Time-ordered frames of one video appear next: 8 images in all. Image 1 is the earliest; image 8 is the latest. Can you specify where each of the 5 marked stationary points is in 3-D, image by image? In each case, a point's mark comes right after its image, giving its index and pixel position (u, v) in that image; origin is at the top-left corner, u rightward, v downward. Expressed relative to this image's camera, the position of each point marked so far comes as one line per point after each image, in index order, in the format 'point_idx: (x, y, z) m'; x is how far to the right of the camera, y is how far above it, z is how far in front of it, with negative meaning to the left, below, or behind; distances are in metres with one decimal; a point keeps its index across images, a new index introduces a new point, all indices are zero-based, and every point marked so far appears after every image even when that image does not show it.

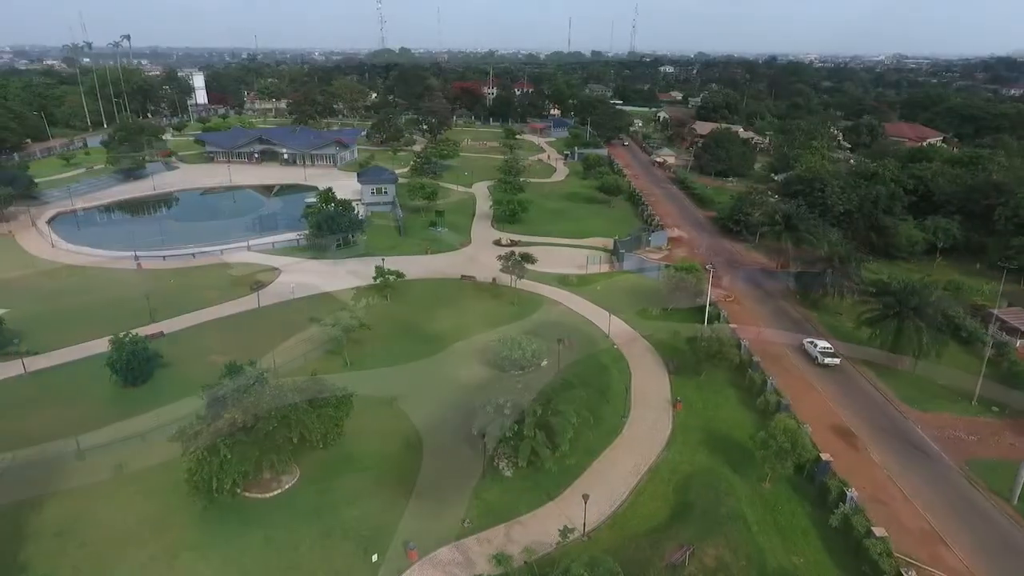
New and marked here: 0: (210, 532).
0: (-7.8, -6.3, +18.0) m
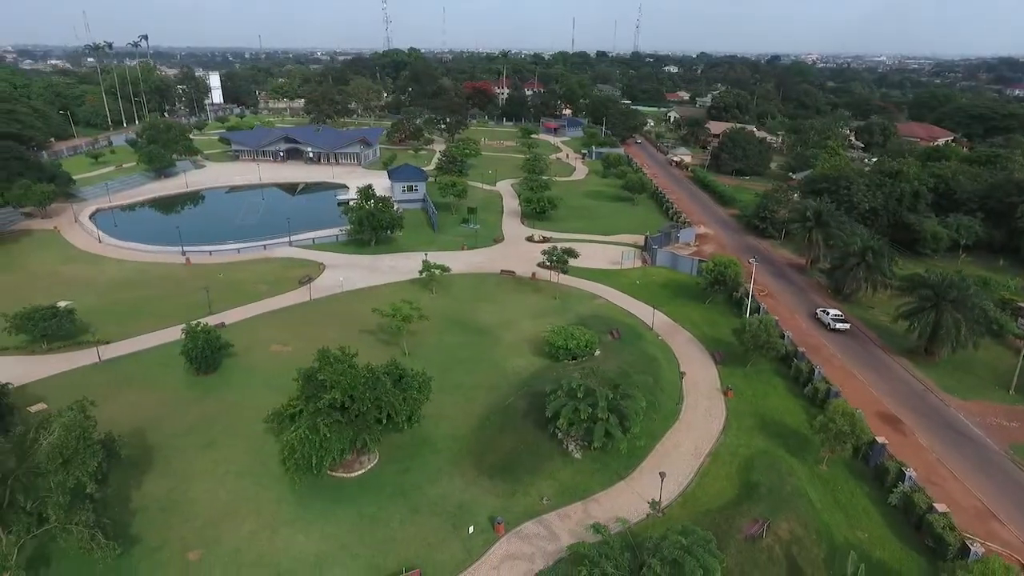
0: (-5.6, -6.0, +19.0) m
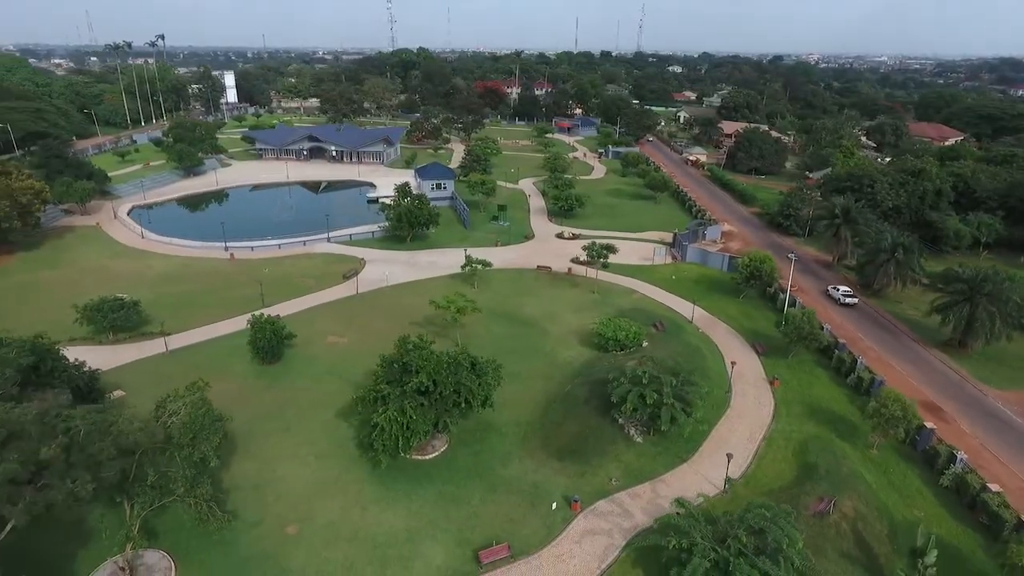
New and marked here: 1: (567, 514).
0: (-3.6, -5.7, +19.9) m
1: (+1.5, -6.1, +19.0) m
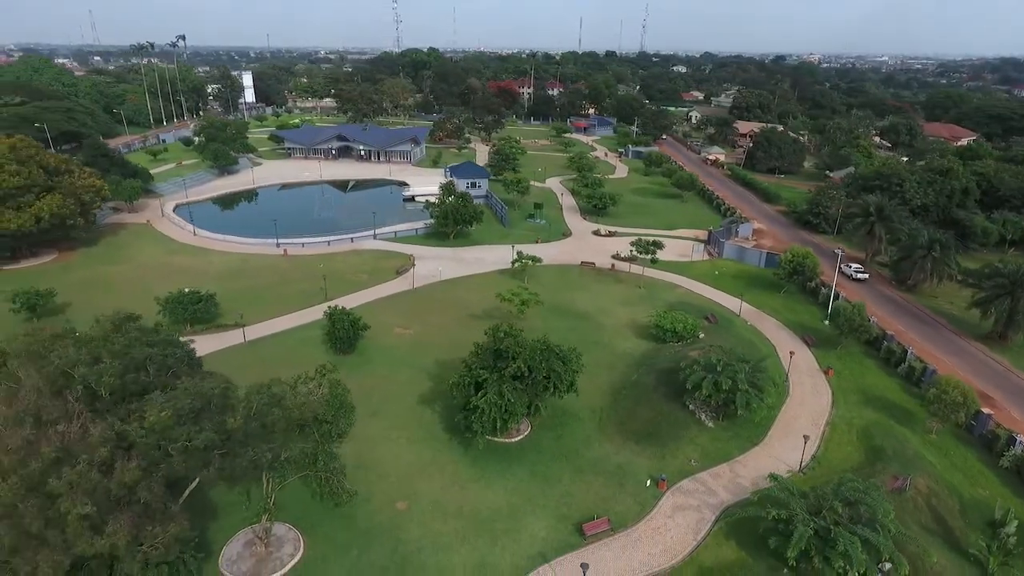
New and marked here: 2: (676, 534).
0: (-1.0, -5.4, +21.1) m
1: (+4.1, -5.9, +20.2) m
2: (+4.3, -6.5, +18.4) m
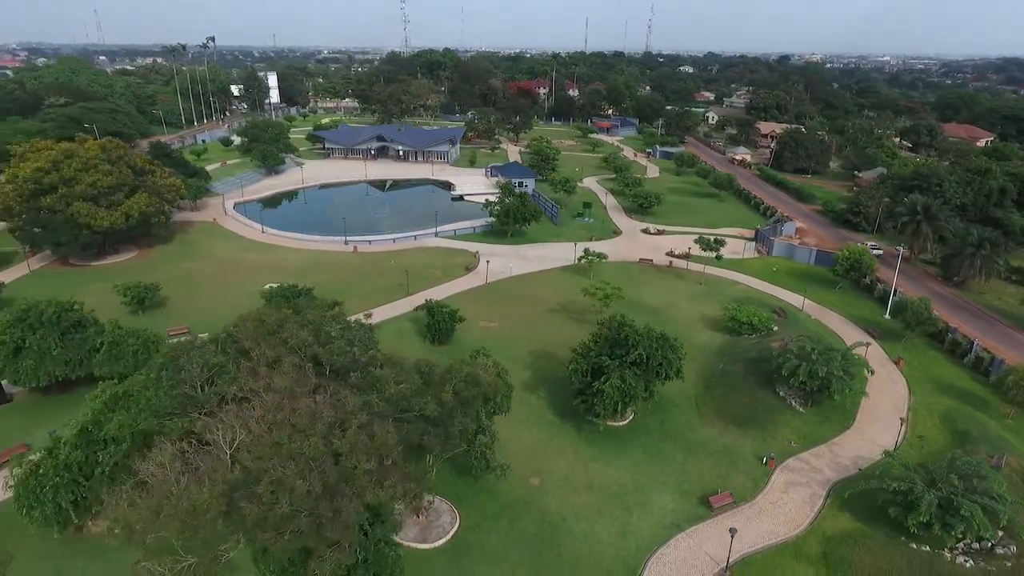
0: (+2.8, -5.2, +22.7) m
1: (+7.8, -5.7, +21.7) m
2: (+8.0, -6.2, +19.9) m
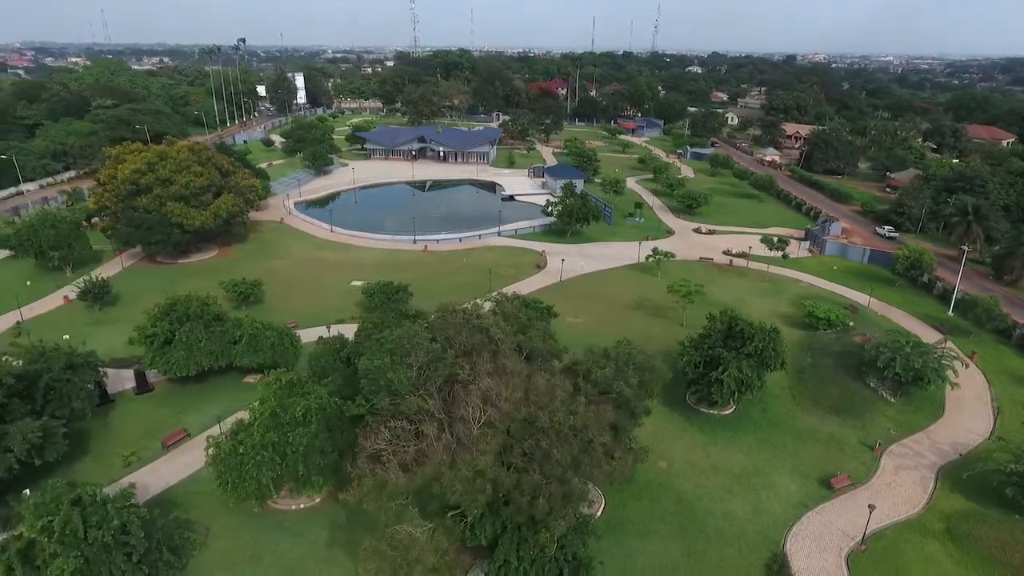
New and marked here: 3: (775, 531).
0: (+6.8, -5.1, +24.1) m
1: (+11.9, -5.5, +23.2) m
2: (+12.1, -6.1, +21.4) m
3: (+7.3, -6.7, +19.4) m
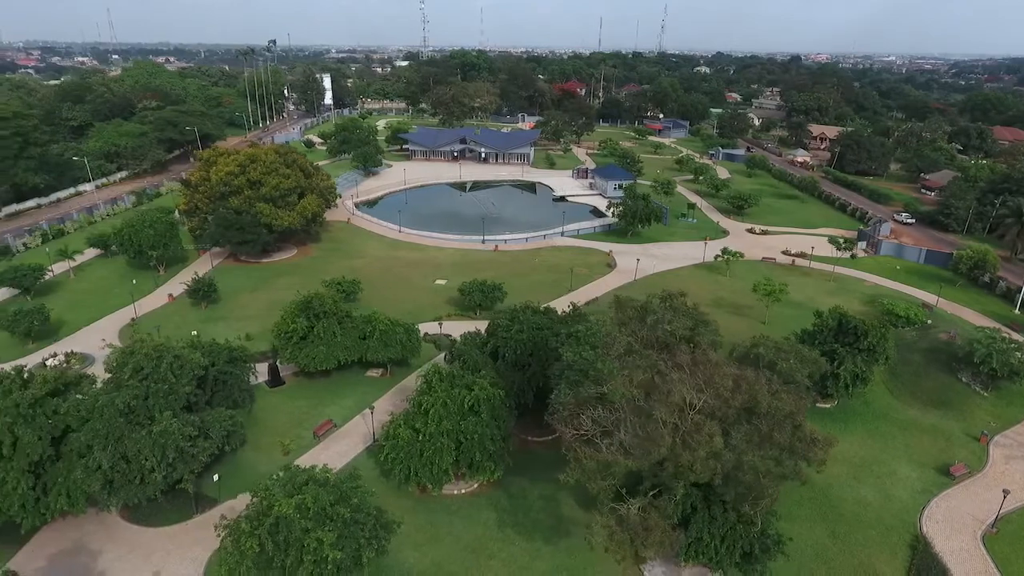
0: (+11.2, -5.0, +25.3) m
1: (+16.3, -5.5, +24.4) m
2: (+16.4, -6.1, +22.6) m
3: (+11.6, -6.7, +20.6) m
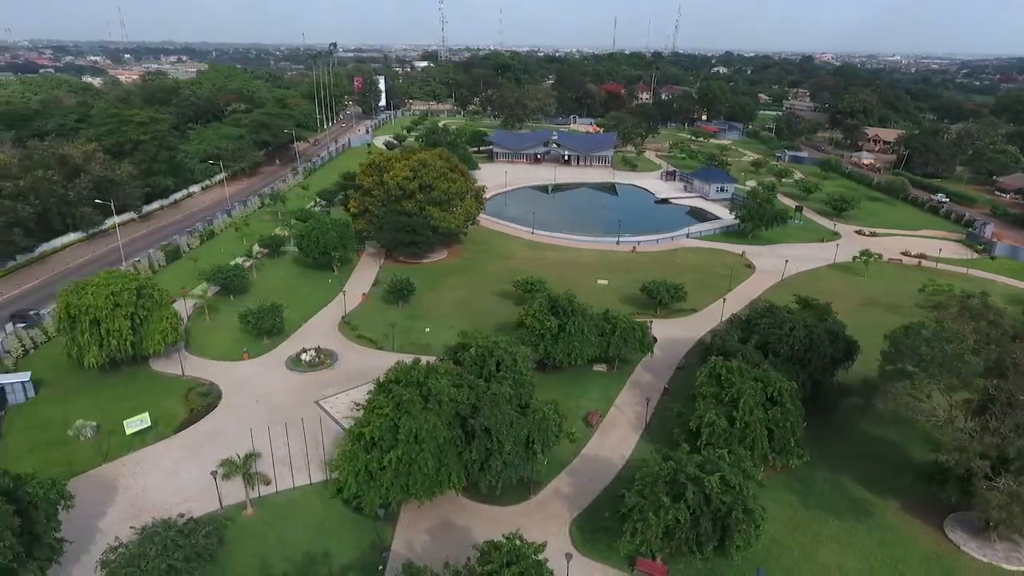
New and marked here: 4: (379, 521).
0: (+20.4, -5.0, +27.1) m
1: (+25.5, -5.5, +26.2) m
2: (+25.6, -6.1, +24.4) m
3: (+20.8, -6.7, +22.4) m
4: (-3.7, -6.5, +19.5) m
